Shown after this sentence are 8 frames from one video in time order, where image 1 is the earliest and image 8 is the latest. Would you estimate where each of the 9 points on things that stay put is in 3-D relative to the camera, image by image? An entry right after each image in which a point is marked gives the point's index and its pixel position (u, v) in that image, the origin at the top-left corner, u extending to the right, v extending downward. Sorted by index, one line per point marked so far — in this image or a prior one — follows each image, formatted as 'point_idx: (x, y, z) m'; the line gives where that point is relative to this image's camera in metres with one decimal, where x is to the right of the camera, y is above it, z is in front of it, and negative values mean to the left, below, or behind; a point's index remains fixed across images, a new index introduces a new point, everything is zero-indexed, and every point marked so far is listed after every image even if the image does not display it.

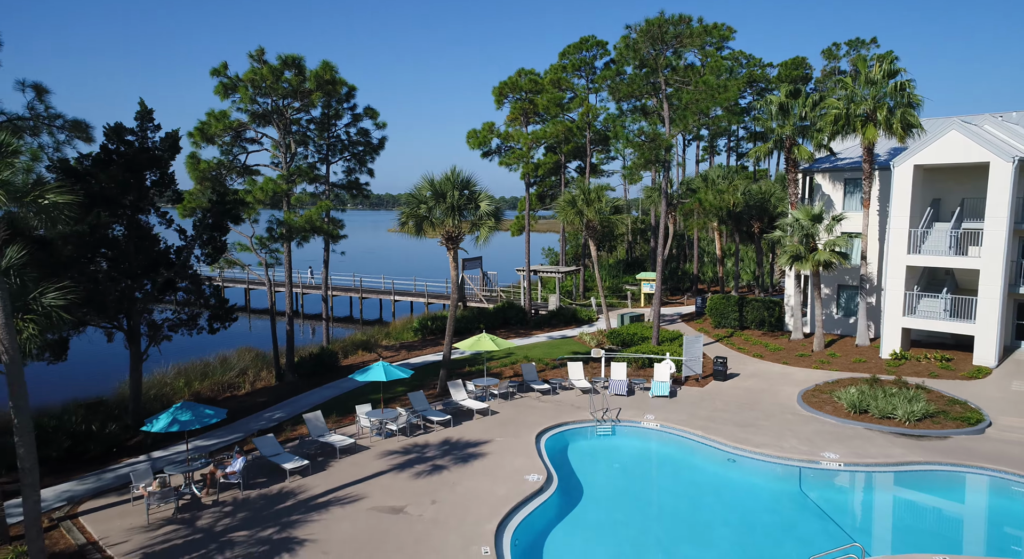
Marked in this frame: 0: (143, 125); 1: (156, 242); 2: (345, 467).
0: (-9.4, +3.9, +16.3) m
1: (-9.8, +1.0, +17.6) m
2: (-3.8, -4.3, +14.6) m
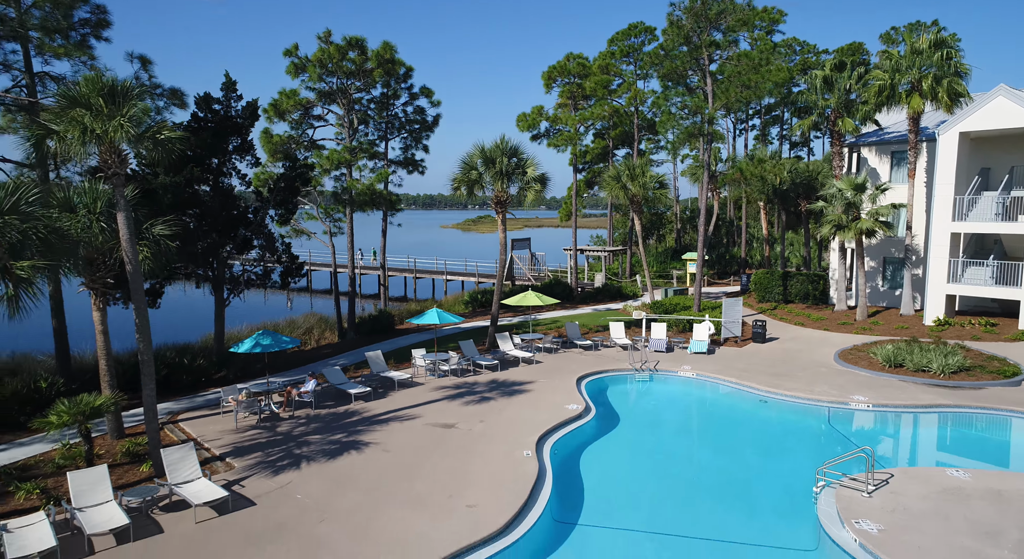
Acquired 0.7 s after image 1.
0: (-8.1, +5.3, +18.3) m
1: (-8.5, +2.4, +19.7) m
2: (-2.8, -2.9, +16.2) m
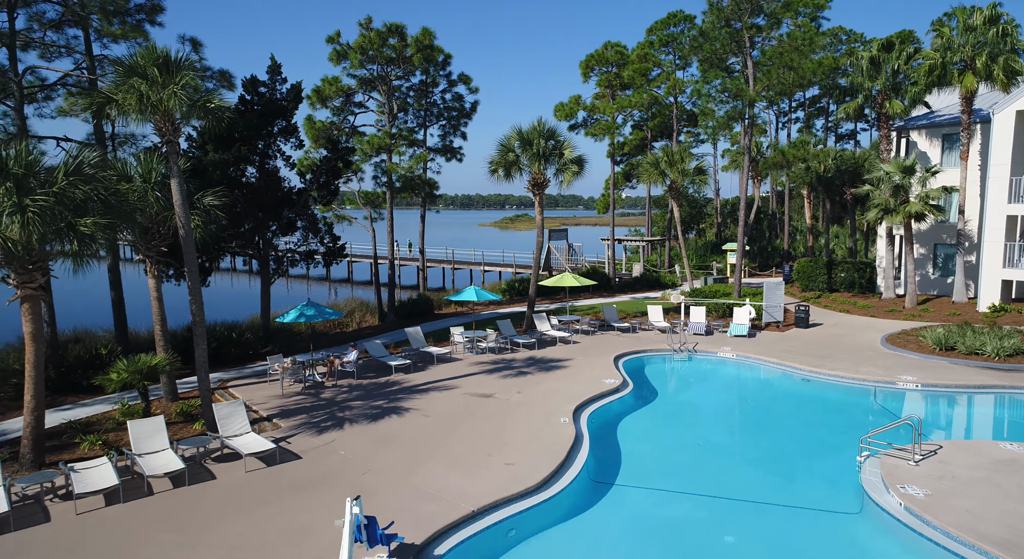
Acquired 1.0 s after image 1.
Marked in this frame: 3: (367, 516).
0: (-7.0, +5.9, +18.8) m
1: (-7.3, +3.0, +20.3) m
2: (-1.8, -2.3, +16.4) m
3: (-1.6, -2.6, +7.2) m
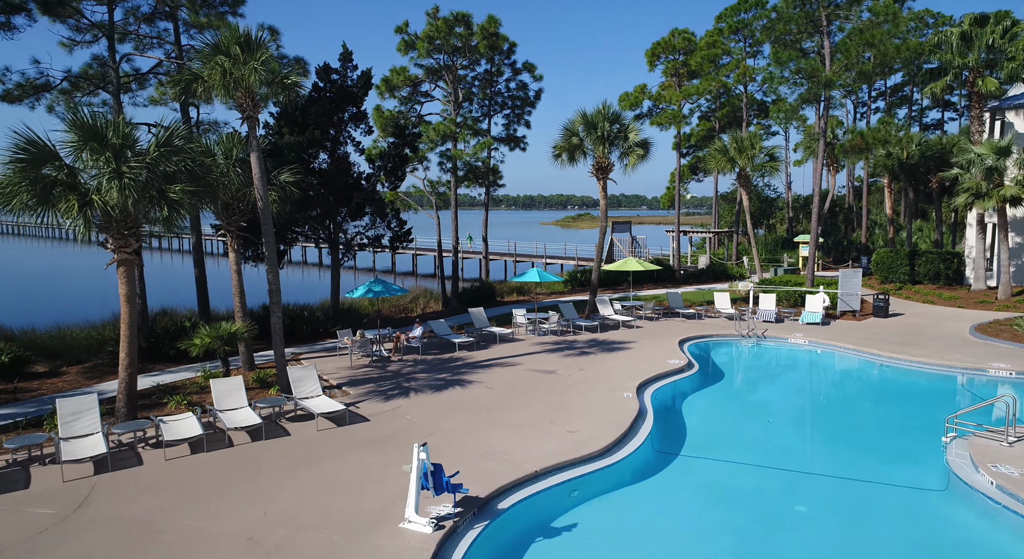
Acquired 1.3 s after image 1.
0: (-5.1, +6.5, +19.5) m
1: (-5.2, +3.6, +20.9) m
2: (-0.2, -1.8, +16.6) m
3: (-0.9, -2.1, +7.4) m
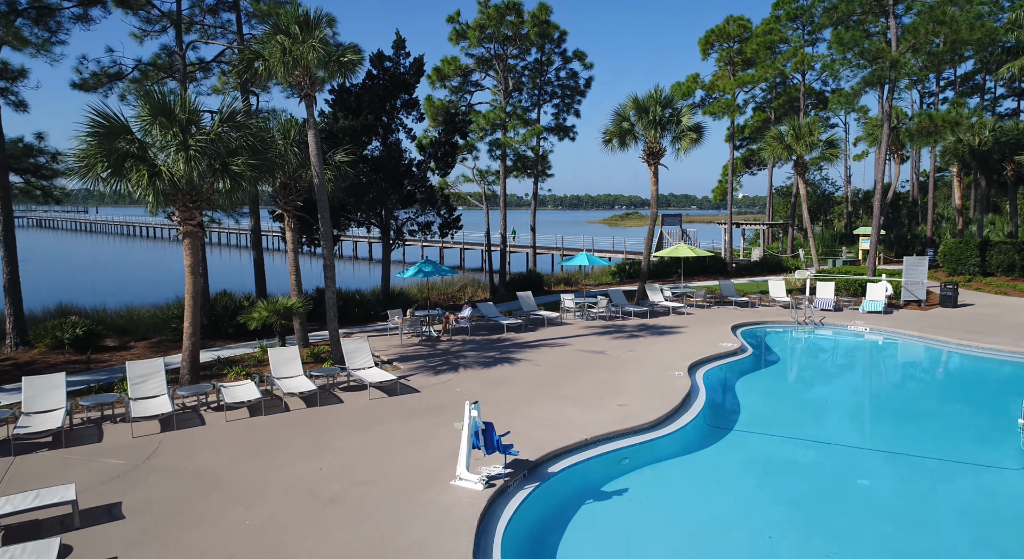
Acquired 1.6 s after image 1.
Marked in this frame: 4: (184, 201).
0: (-3.5, +7.0, +19.8) m
1: (-3.6, +4.1, +21.3) m
2: (+1.1, -1.3, +16.6) m
3: (-0.3, -1.6, +7.4) m
4: (-5.6, +1.4, +10.9) m
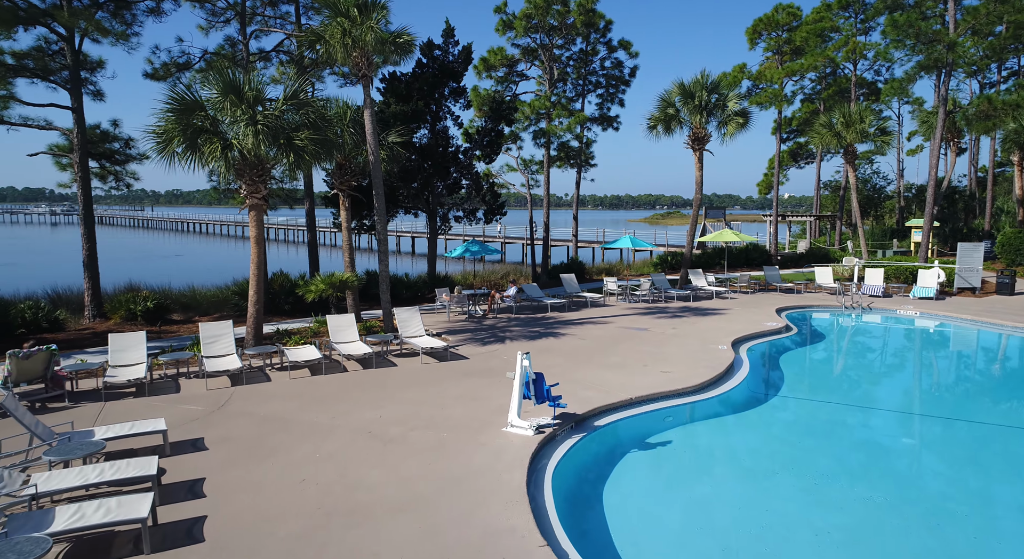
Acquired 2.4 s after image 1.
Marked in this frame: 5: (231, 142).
0: (-2.1, +7.5, +20.4) m
1: (-2.1, +4.6, +21.8) m
2: (+2.2, -0.8, +16.9) m
3: (+0.3, -1.1, +7.8) m
4: (-4.8, +1.9, +11.7) m
5: (-4.9, +2.4, +11.2) m
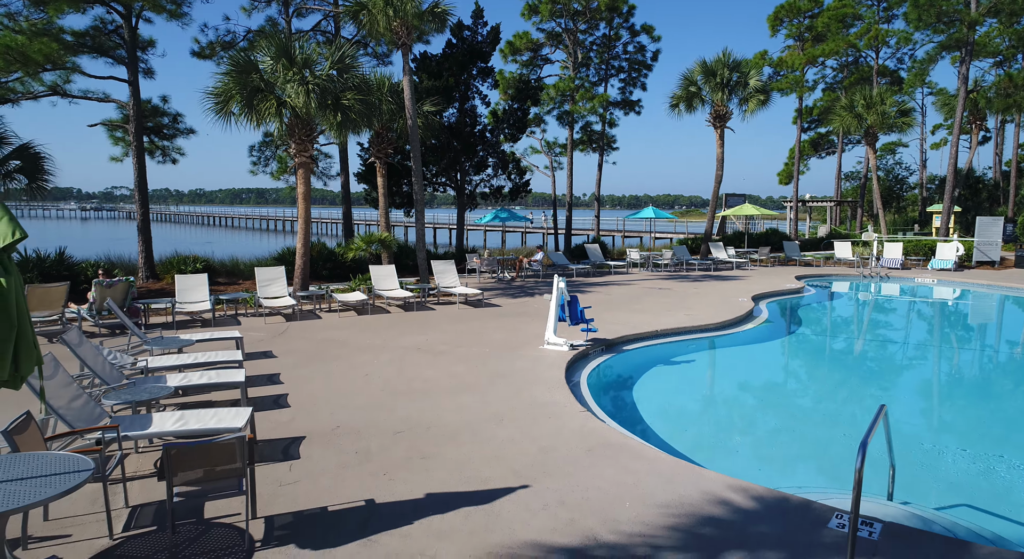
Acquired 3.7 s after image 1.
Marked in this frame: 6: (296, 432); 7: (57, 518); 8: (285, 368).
0: (-1.2, +8.4, +21.1) m
1: (-1.2, +5.6, +22.6) m
2: (+3.0, +0.1, +17.5) m
3: (+0.8, -0.2, +8.5) m
4: (-4.1, +2.8, +12.5) m
5: (-4.3, +3.3, +12.1) m
6: (-1.8, -1.2, +5.3) m
7: (-2.7, -1.4, +3.8) m
8: (-2.6, -1.0, +7.5) m
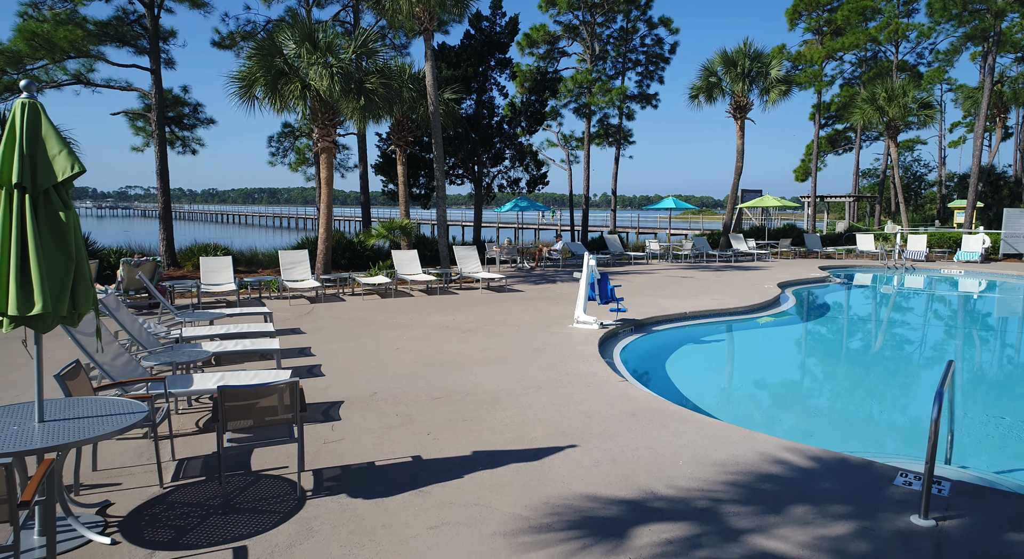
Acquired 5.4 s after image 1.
0: (-0.6, +8.7, +21.1) m
1: (-0.5, +5.8, +22.5) m
2: (+3.5, +0.4, +17.4) m
3: (+1.2, +0.1, +8.4) m
4: (-3.7, +3.1, +12.5) m
5: (-3.8, +3.6, +12.0) m
6: (-1.4, -1.0, +5.2) m
7: (-2.4, -1.1, +3.7) m
8: (-2.3, -0.7, +7.4) m
